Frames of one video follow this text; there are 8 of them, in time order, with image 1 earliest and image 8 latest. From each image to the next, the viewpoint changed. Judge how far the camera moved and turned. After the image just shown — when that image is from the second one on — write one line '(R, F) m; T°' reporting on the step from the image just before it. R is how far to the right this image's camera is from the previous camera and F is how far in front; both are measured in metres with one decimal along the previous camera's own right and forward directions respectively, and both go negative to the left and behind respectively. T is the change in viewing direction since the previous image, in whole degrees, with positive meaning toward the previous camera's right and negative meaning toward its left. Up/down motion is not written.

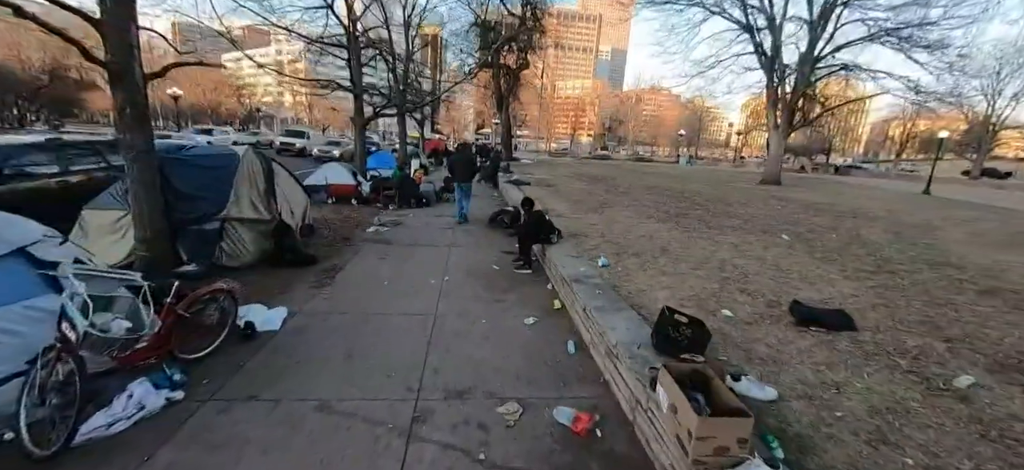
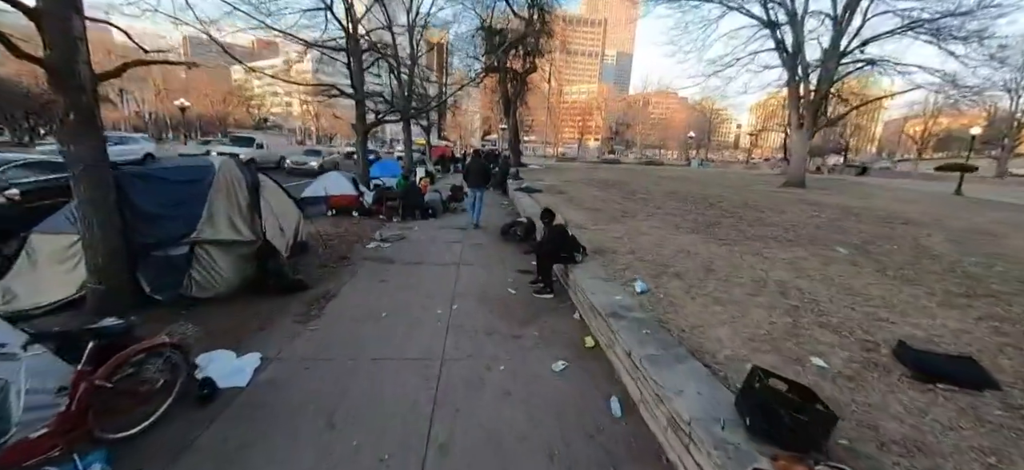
(-0.1, +0.9) m; -1°
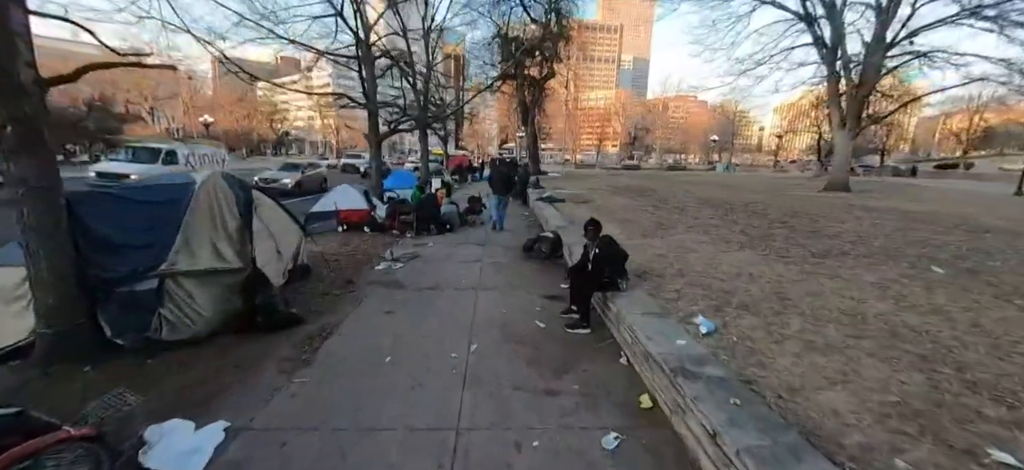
(-0.1, +0.9) m; -2°
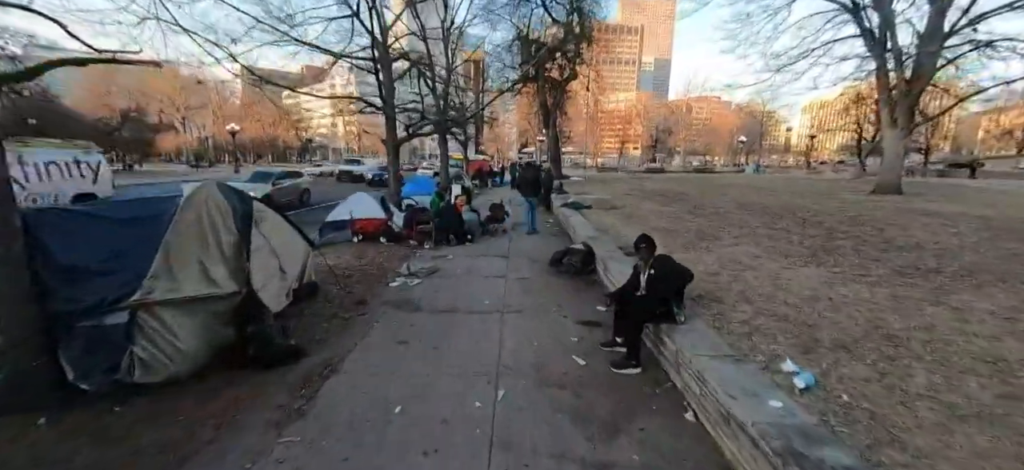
(-0.1, +0.8) m; -3°
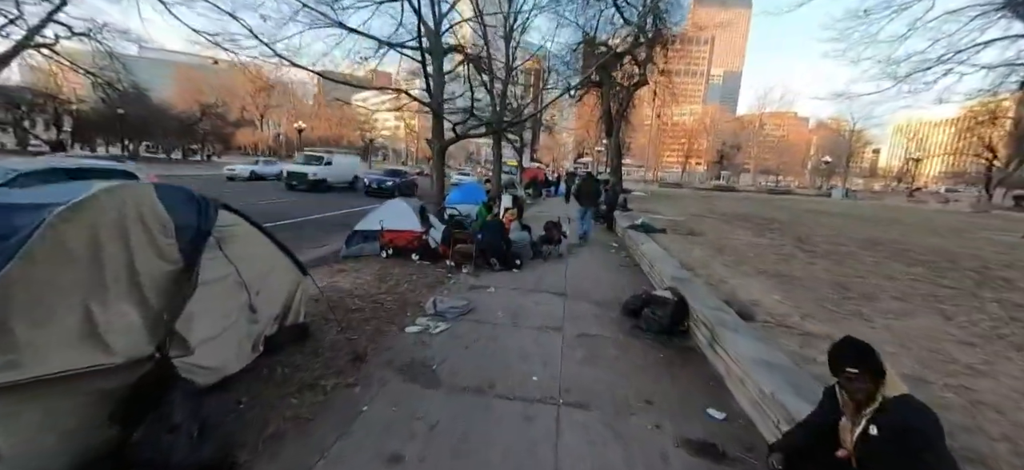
(-0.2, +1.9) m; -7°
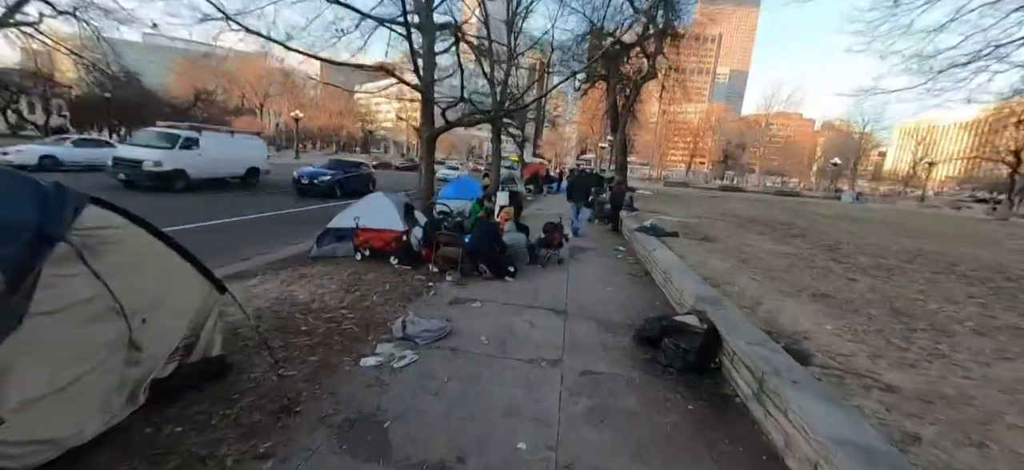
(+0.1, +1.1) m; 0°
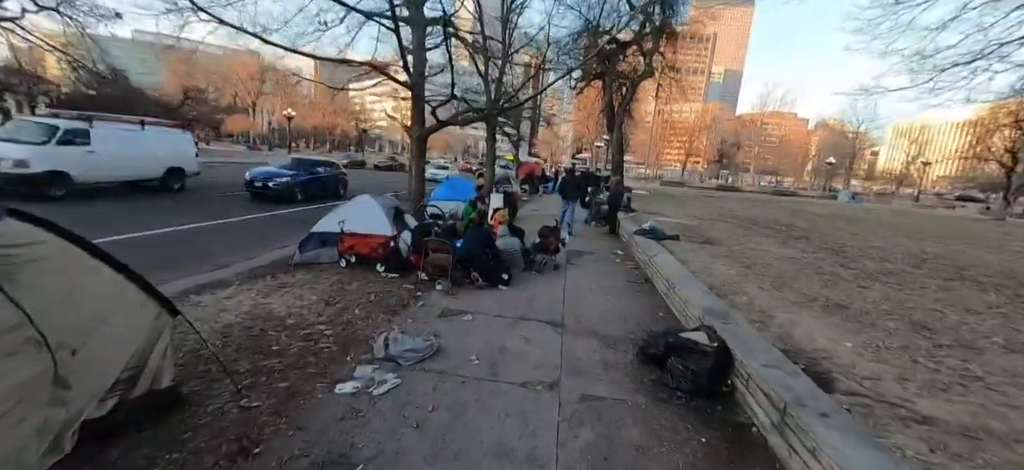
(0.0, +0.4) m; +1°
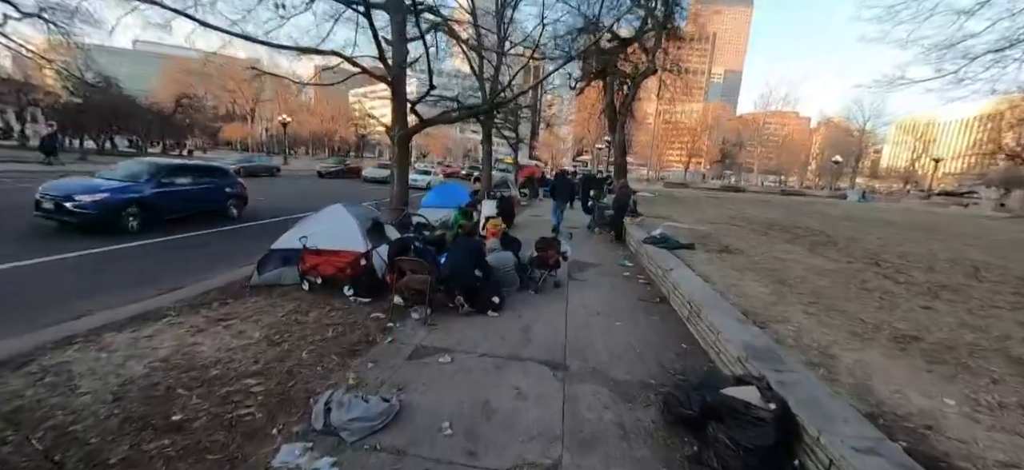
(+0.1, +1.1) m; 0°
